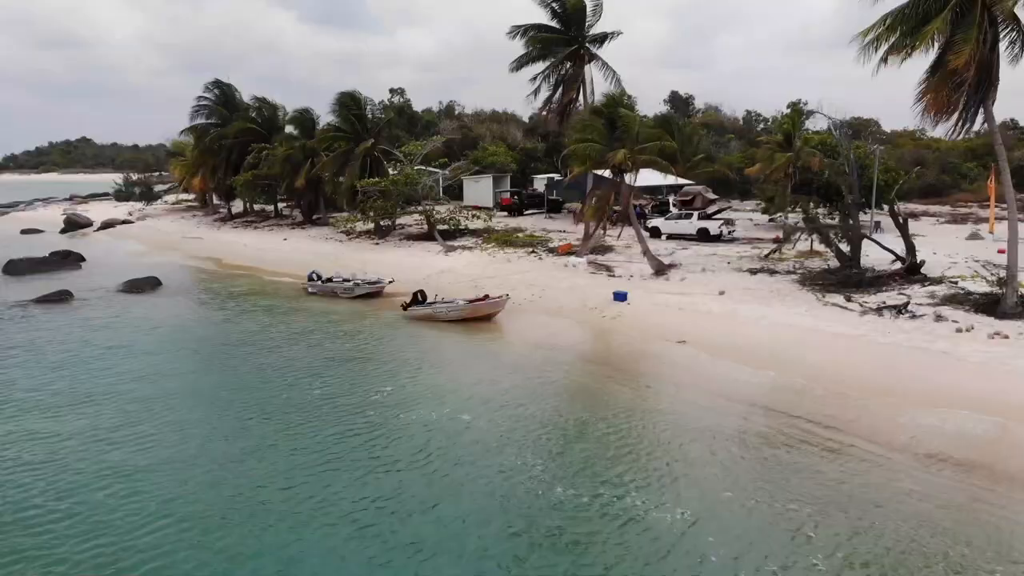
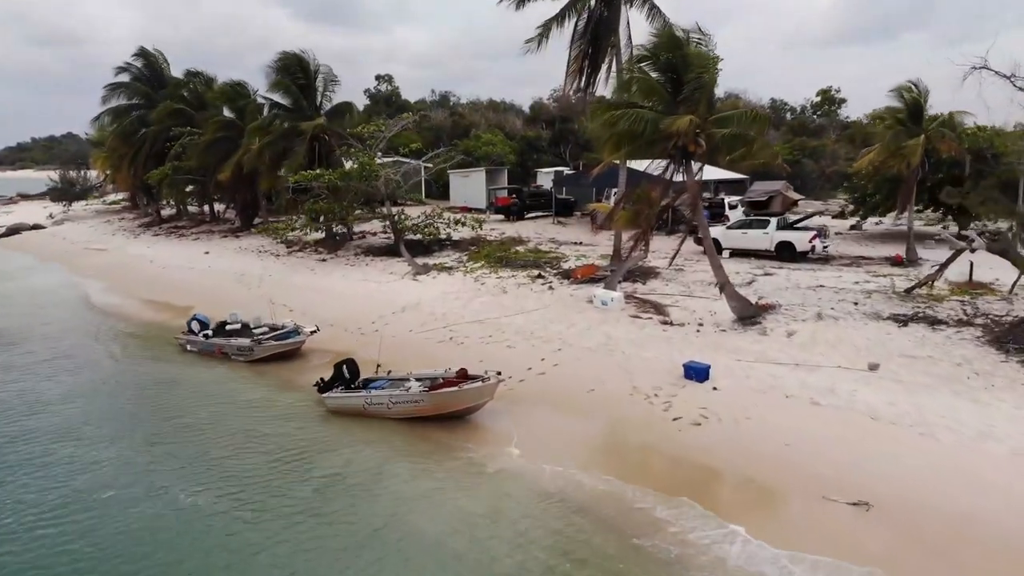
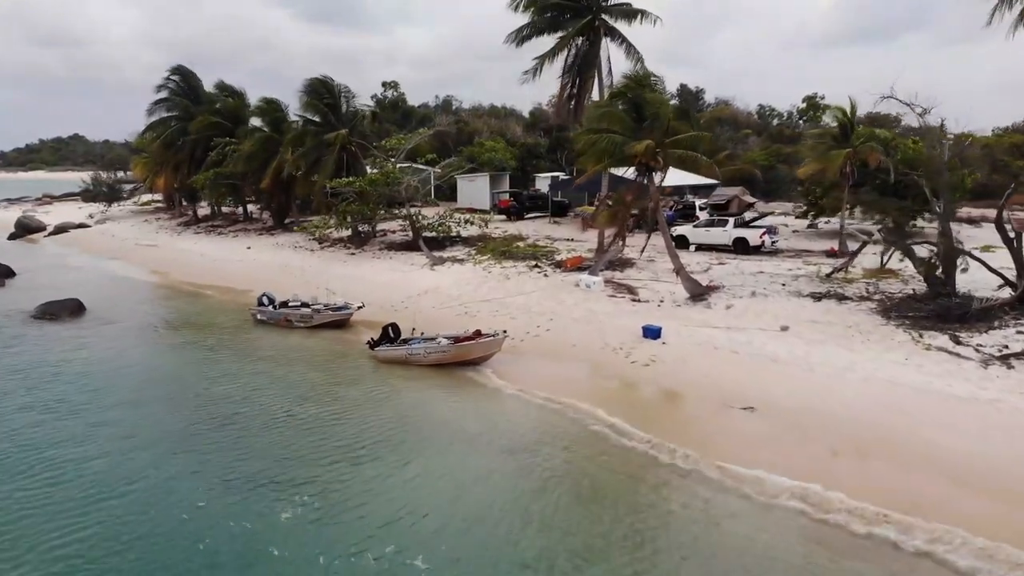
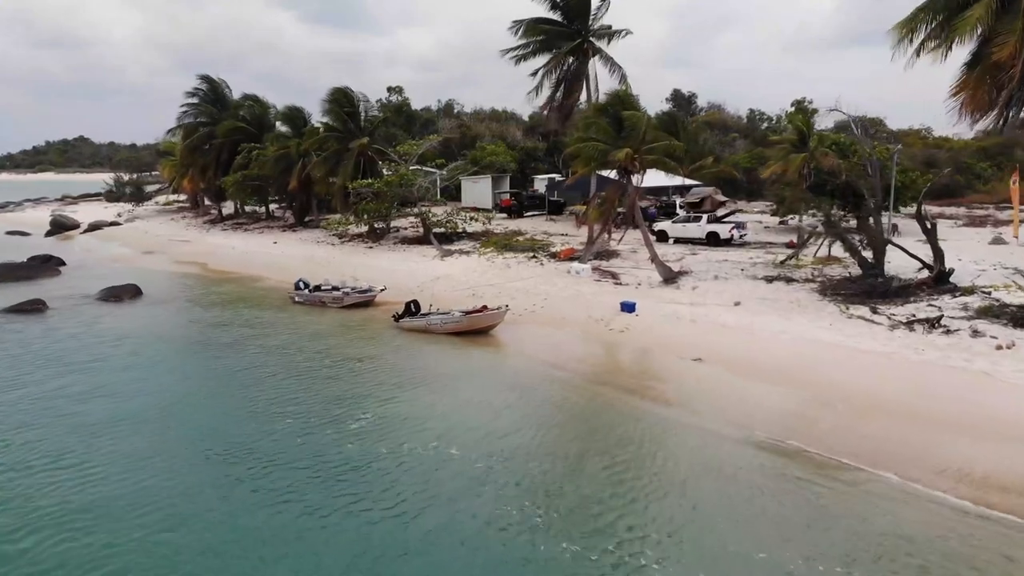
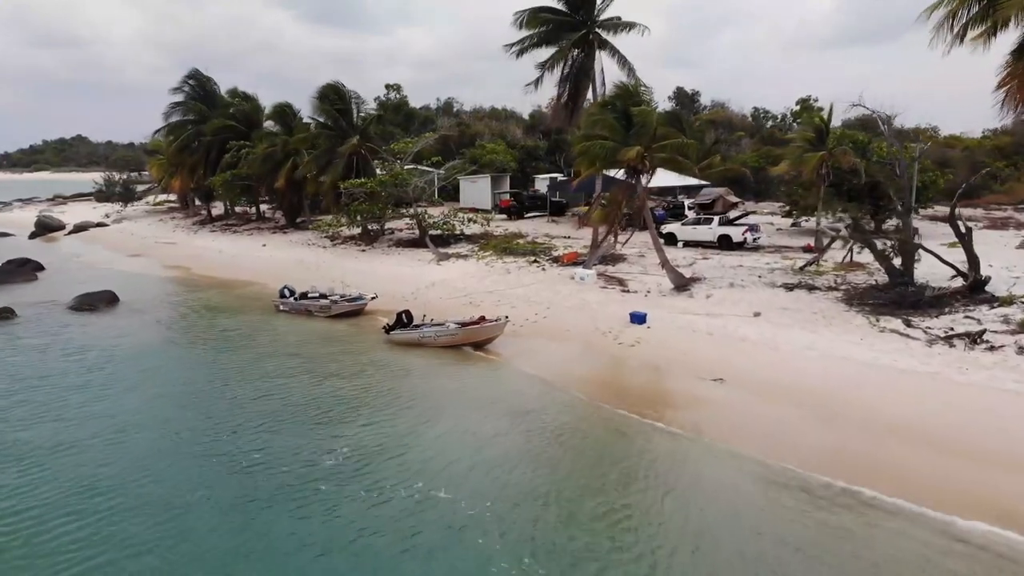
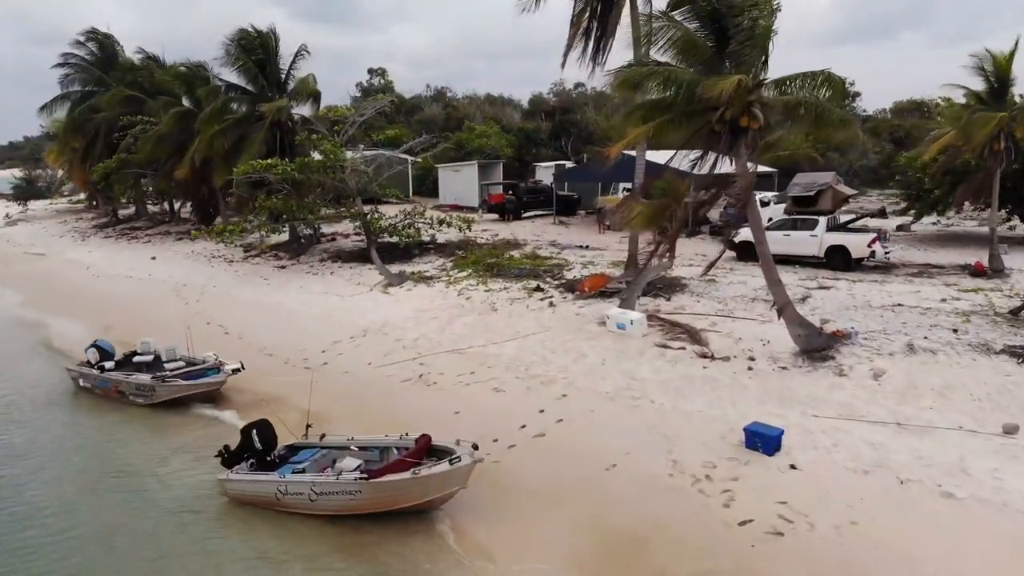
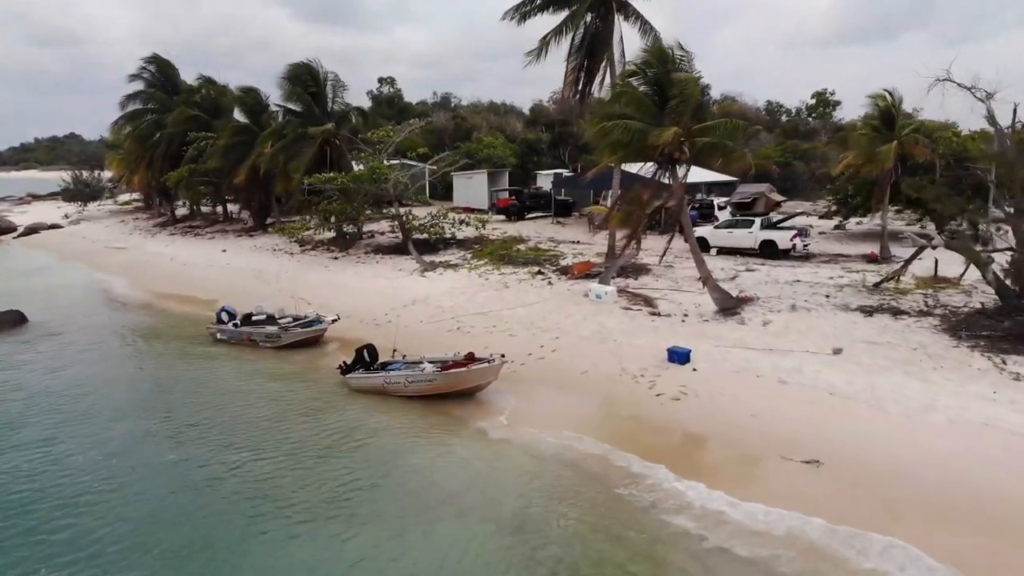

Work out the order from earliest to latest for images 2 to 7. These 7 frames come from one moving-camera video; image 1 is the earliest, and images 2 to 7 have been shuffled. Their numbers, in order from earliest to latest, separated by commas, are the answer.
4, 5, 3, 7, 2, 6
